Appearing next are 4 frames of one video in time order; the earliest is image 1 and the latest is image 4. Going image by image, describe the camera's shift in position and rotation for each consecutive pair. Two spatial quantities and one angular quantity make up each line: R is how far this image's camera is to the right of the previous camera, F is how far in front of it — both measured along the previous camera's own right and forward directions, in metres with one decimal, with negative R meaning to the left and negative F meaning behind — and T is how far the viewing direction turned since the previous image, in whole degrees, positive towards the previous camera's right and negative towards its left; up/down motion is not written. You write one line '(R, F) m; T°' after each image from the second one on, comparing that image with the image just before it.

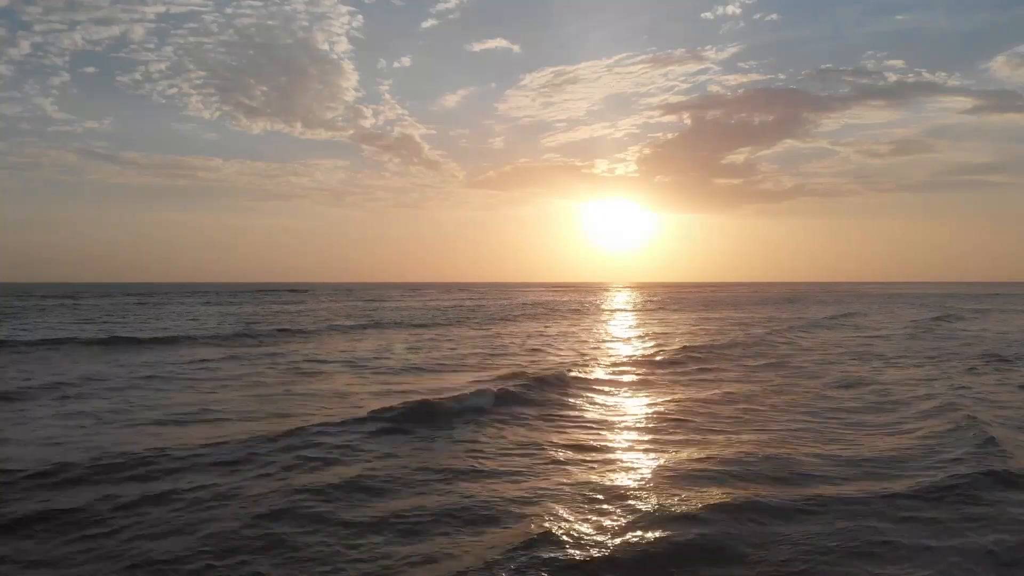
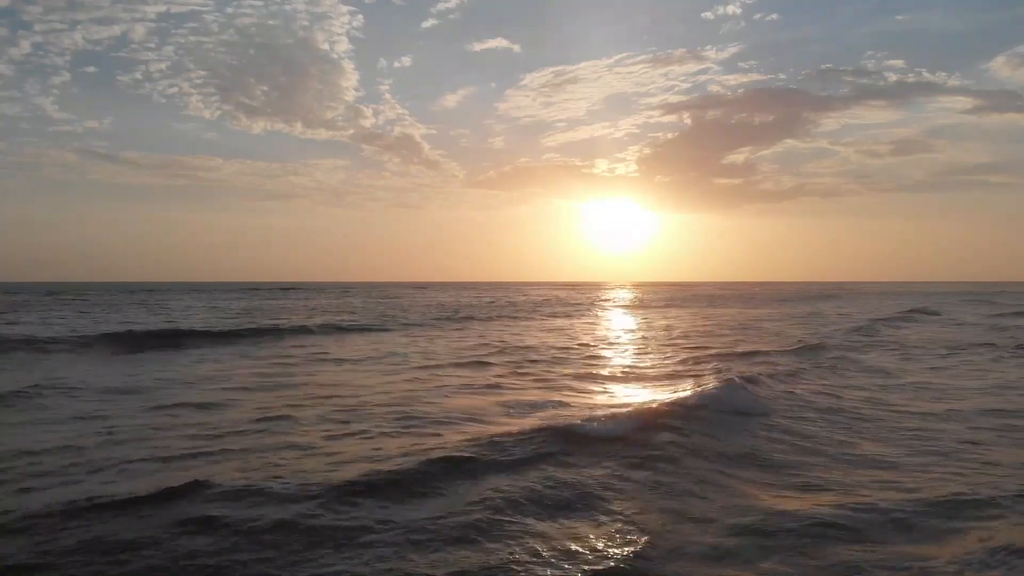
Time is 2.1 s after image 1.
(-0.9, -0.3) m; 0°
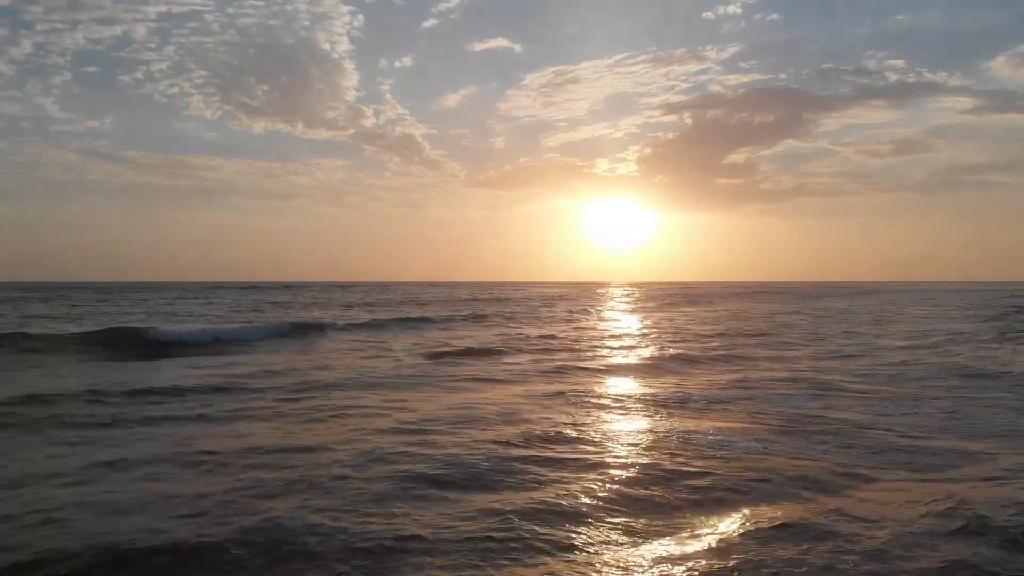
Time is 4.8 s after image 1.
(-1.4, +2.0) m; 0°
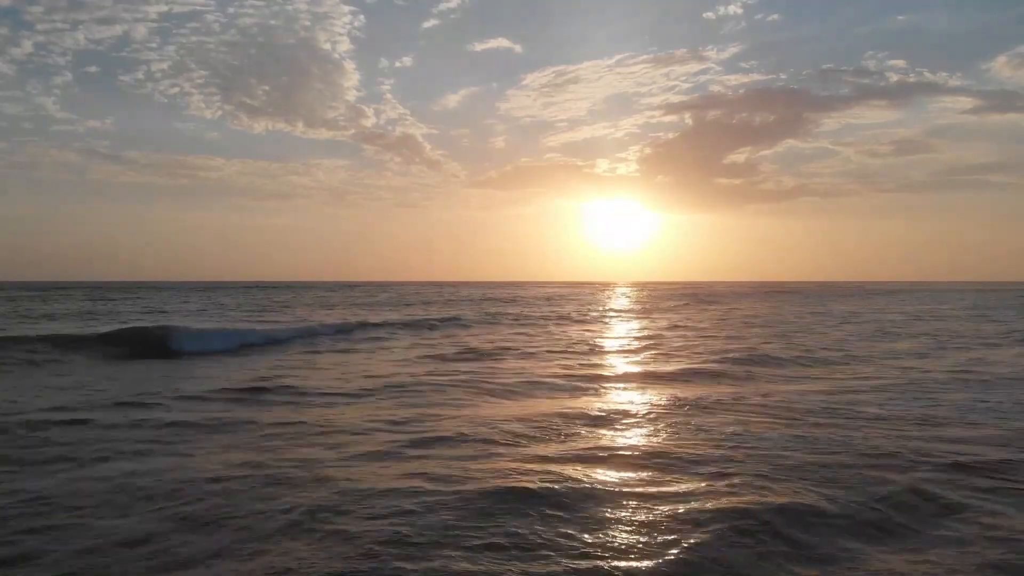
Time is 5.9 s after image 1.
(-0.5, -2.6) m; 0°
